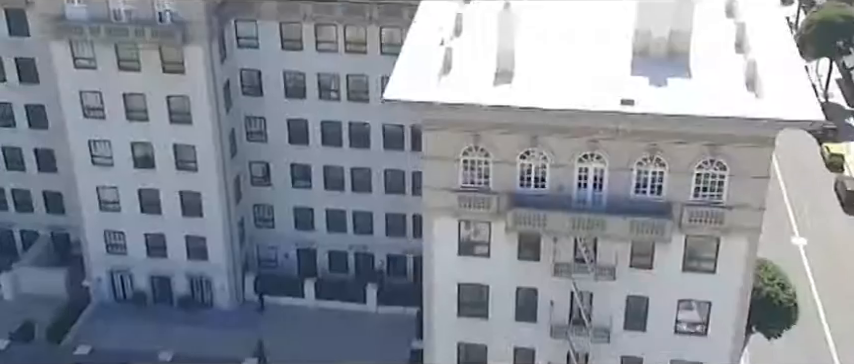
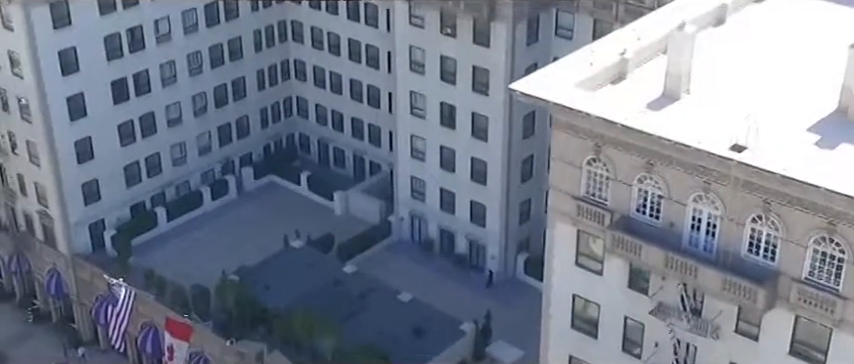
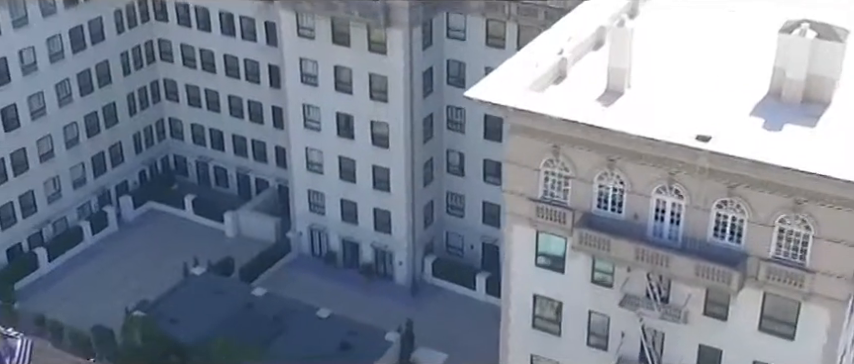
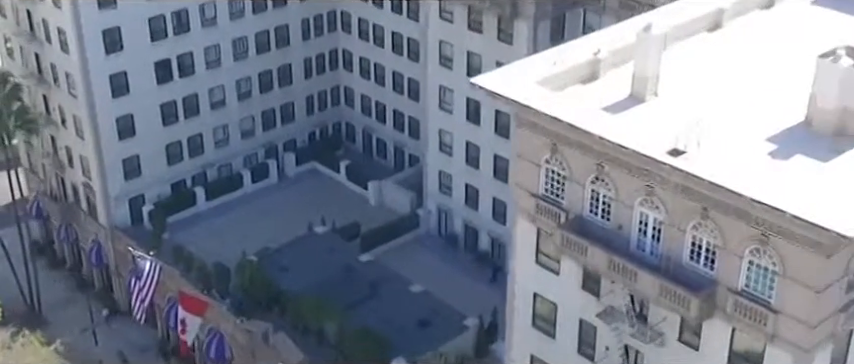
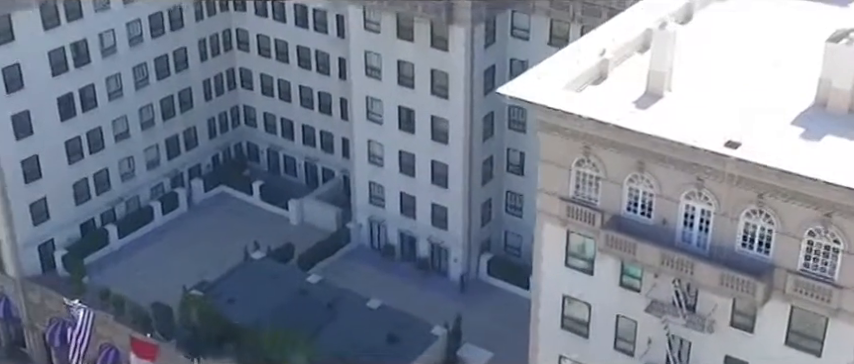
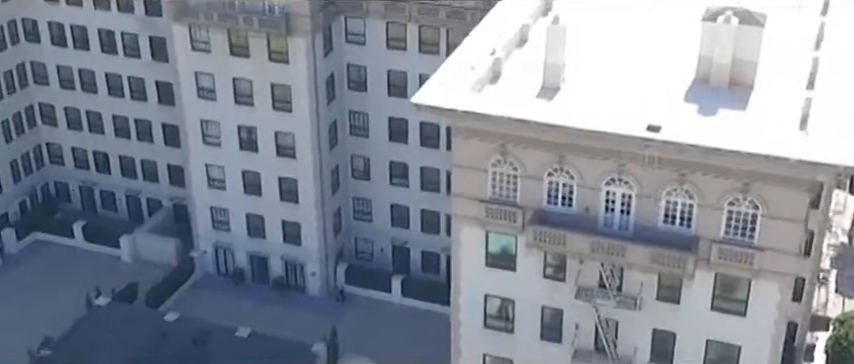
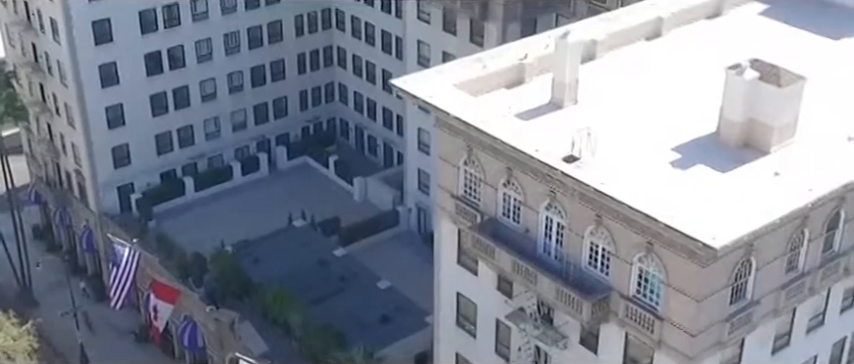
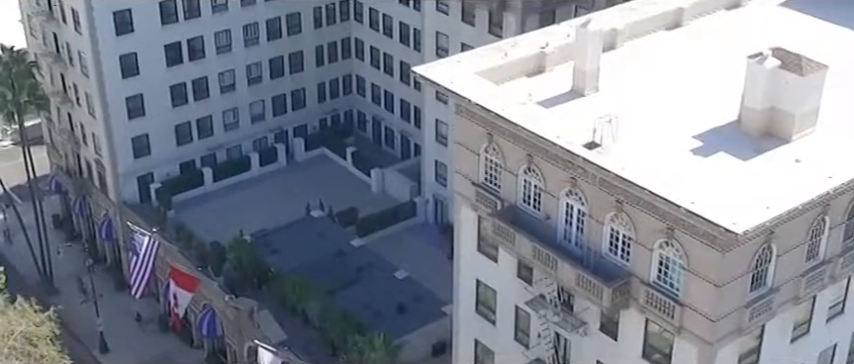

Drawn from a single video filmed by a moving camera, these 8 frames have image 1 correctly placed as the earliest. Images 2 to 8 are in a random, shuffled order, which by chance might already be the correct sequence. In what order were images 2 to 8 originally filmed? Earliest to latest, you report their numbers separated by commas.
6, 3, 5, 2, 4, 7, 8
